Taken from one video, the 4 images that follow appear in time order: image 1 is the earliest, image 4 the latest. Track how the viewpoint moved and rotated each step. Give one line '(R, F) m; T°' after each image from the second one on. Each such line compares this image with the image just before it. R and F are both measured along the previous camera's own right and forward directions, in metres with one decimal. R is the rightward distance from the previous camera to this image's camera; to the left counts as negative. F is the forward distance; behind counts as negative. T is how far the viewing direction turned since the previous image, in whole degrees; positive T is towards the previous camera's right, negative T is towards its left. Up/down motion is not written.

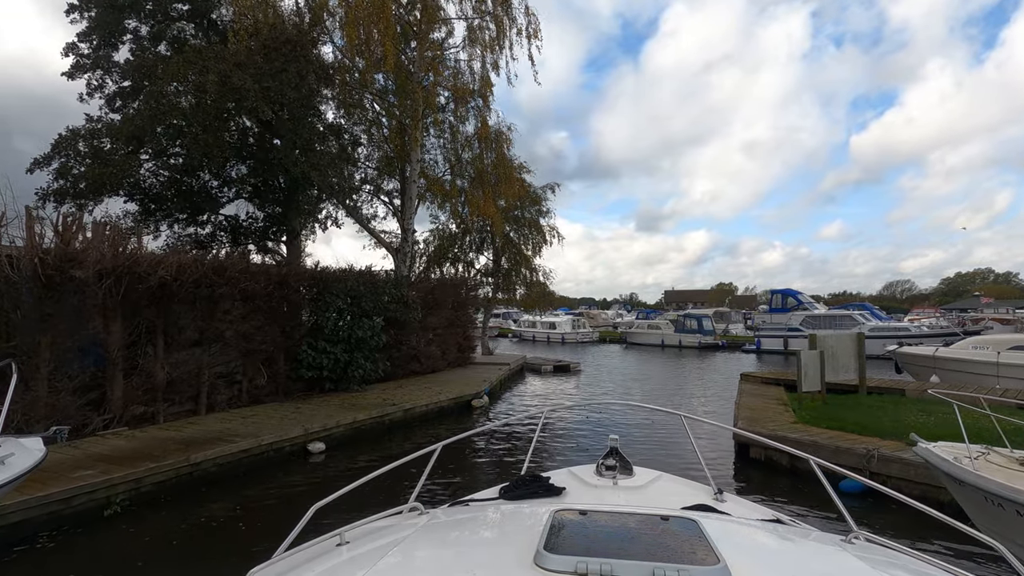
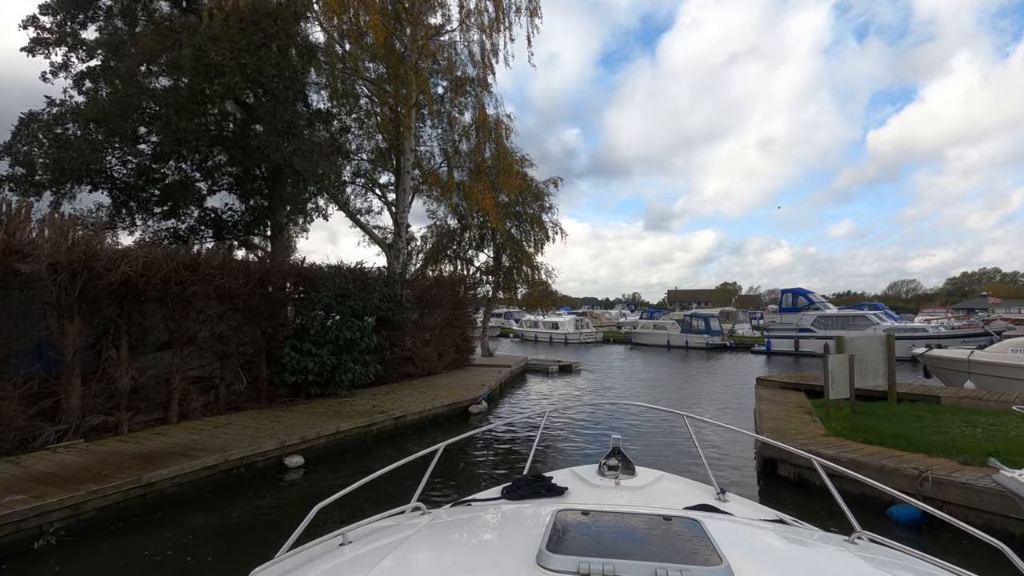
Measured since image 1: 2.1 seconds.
(0.0, +0.8) m; 0°
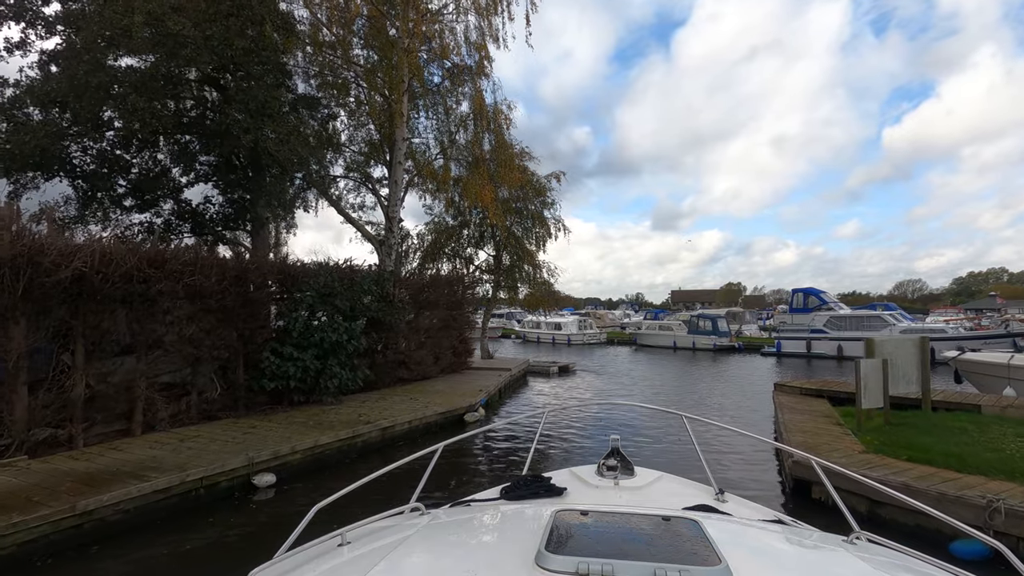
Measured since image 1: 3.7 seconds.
(+0.1, +0.8) m; 0°
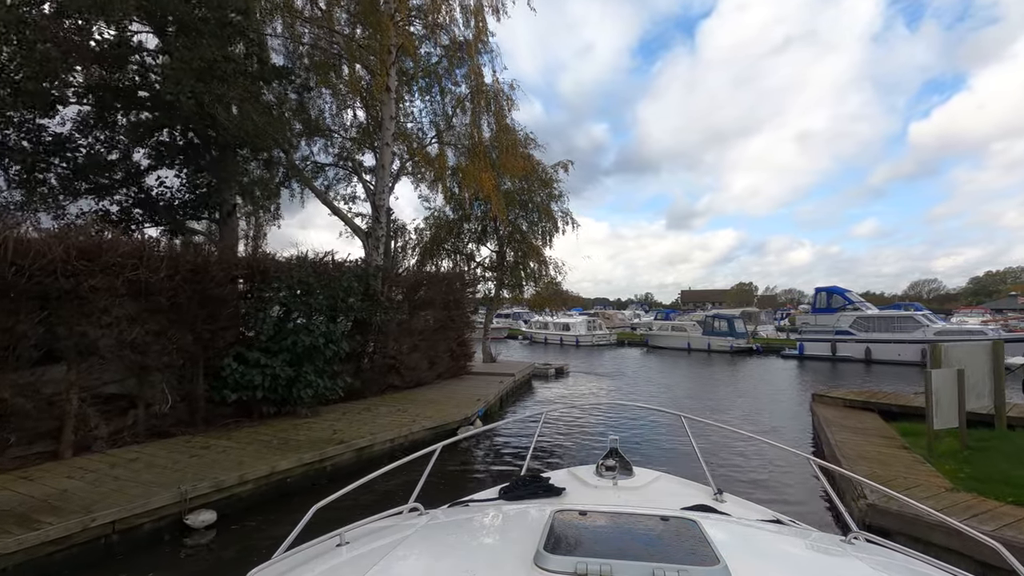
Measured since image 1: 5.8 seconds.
(+0.1, +1.3) m; -1°
